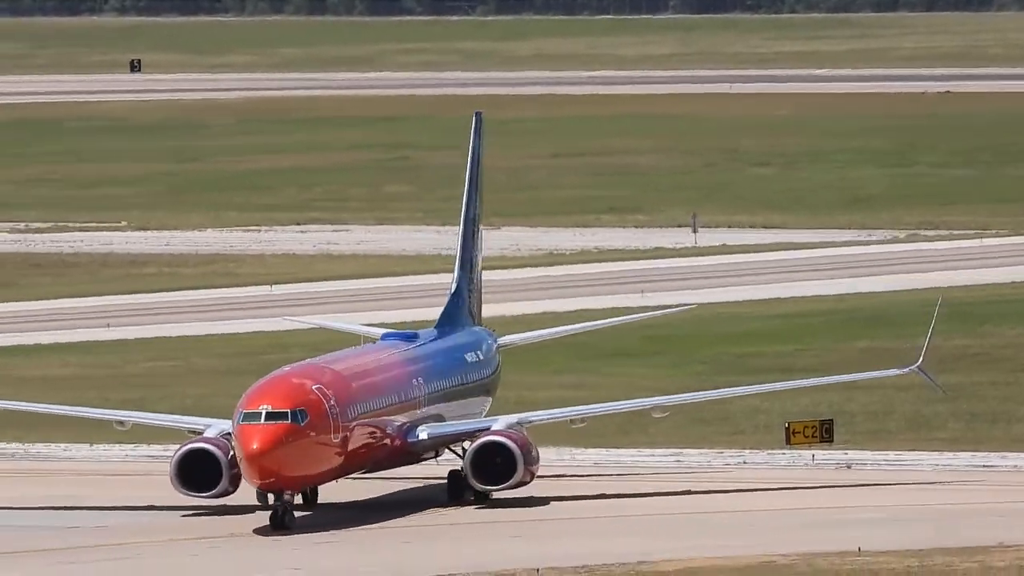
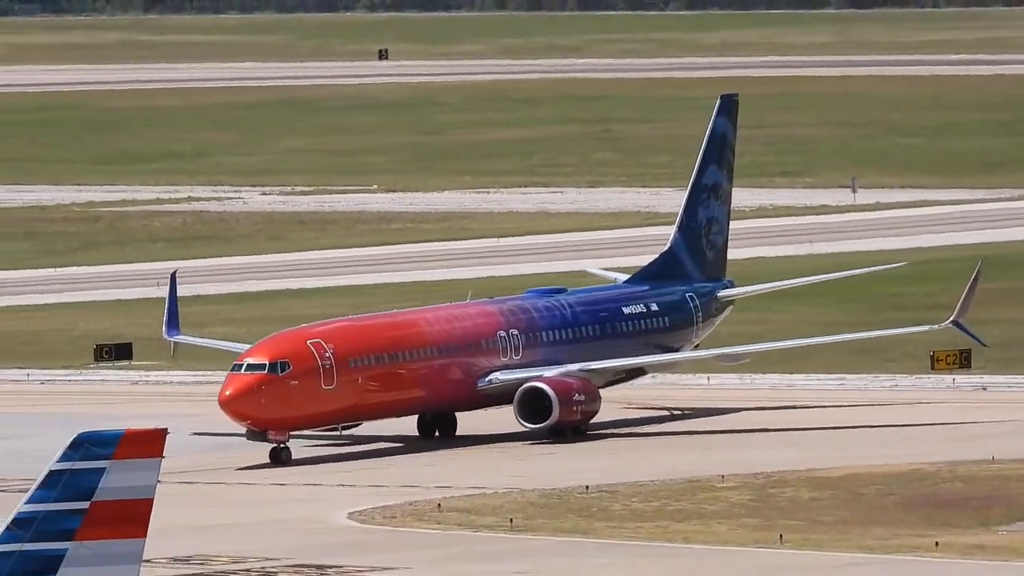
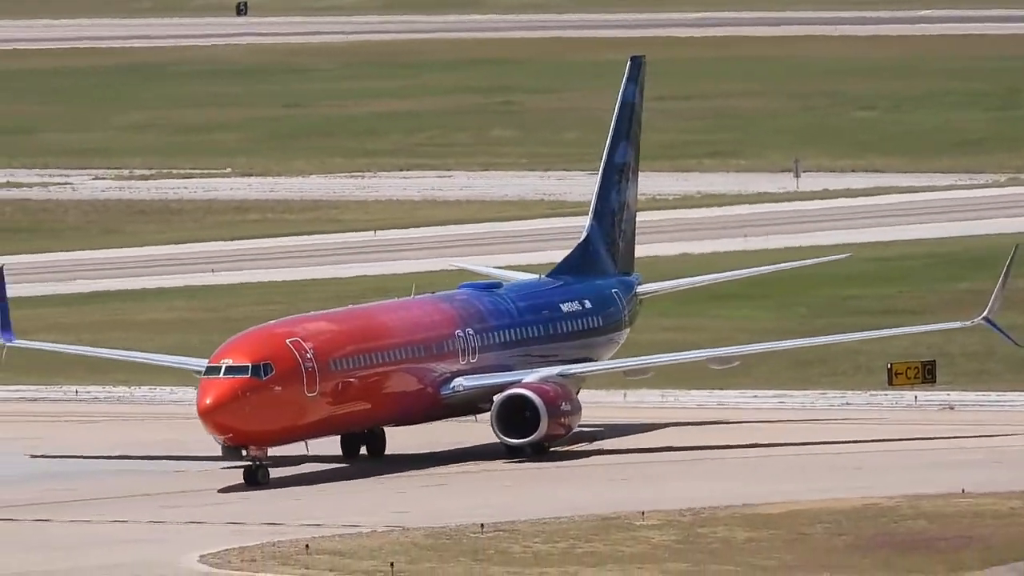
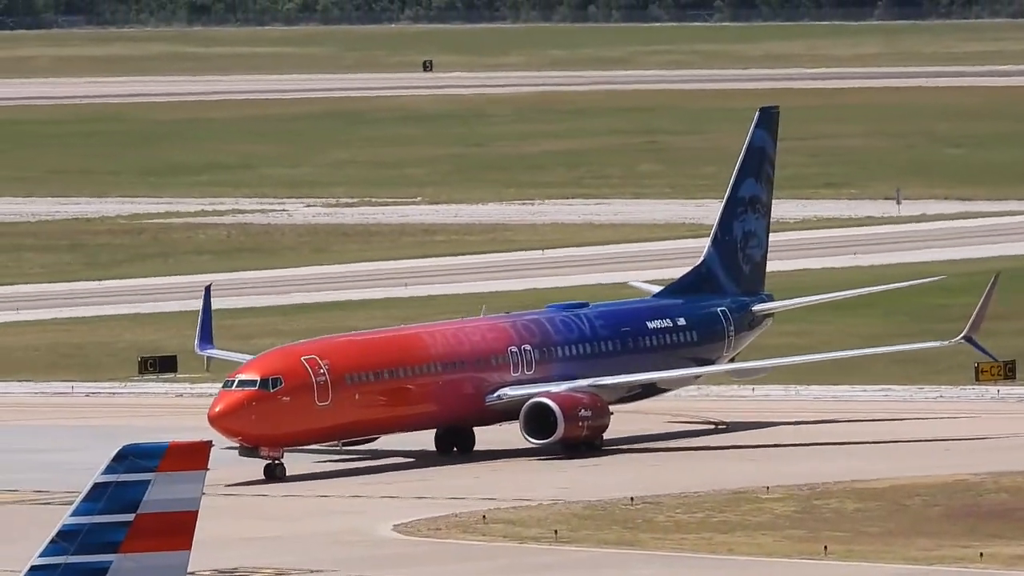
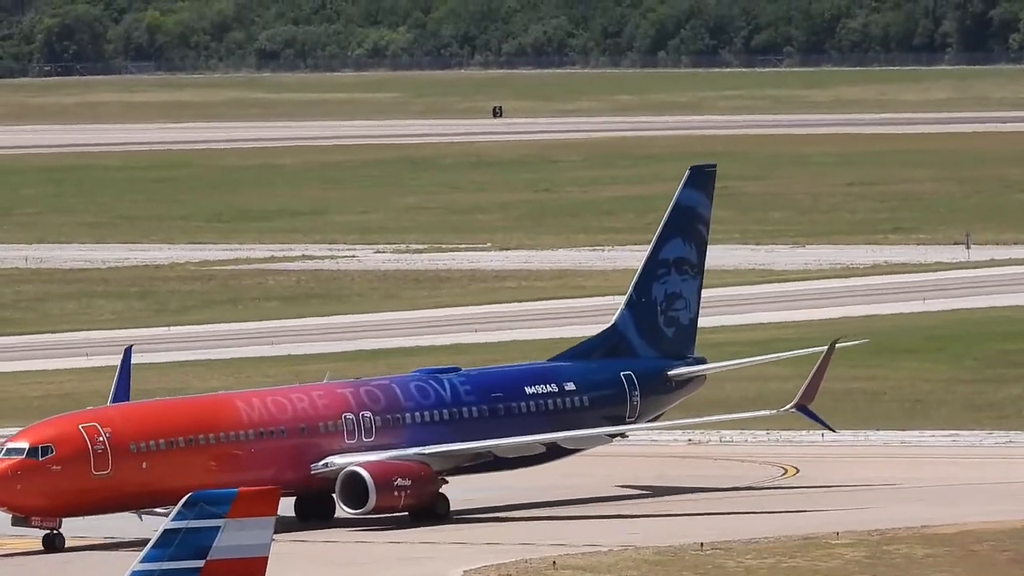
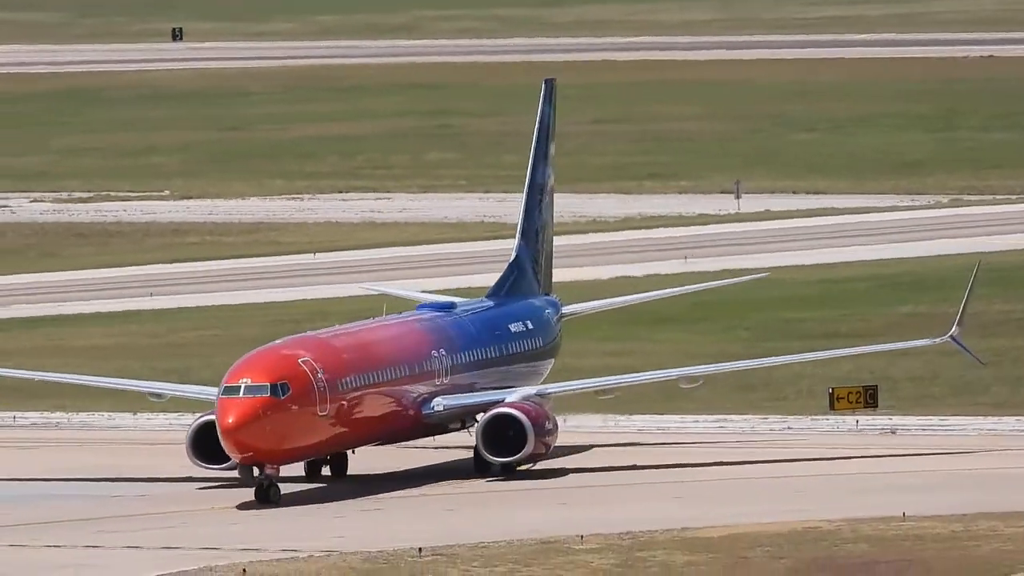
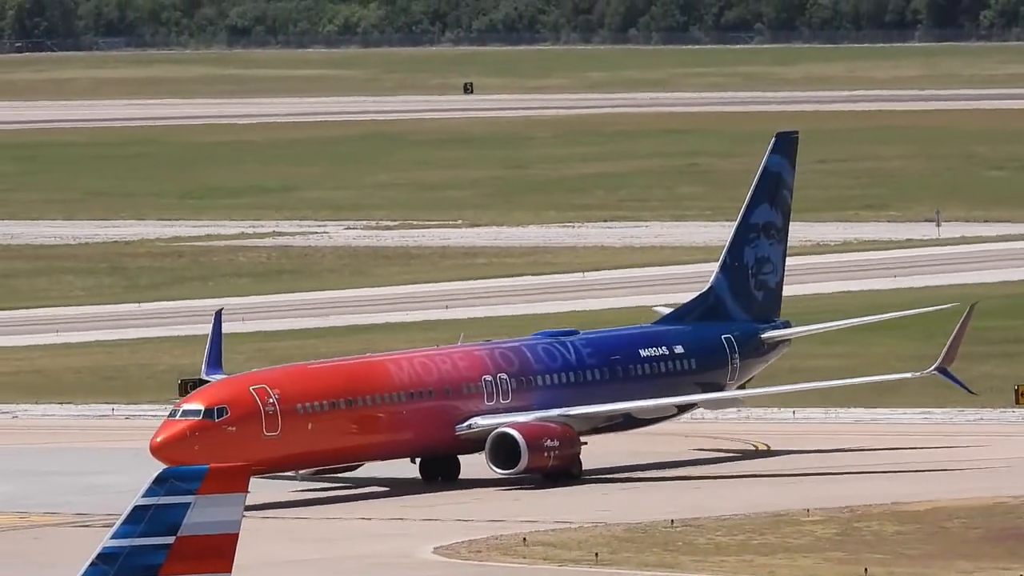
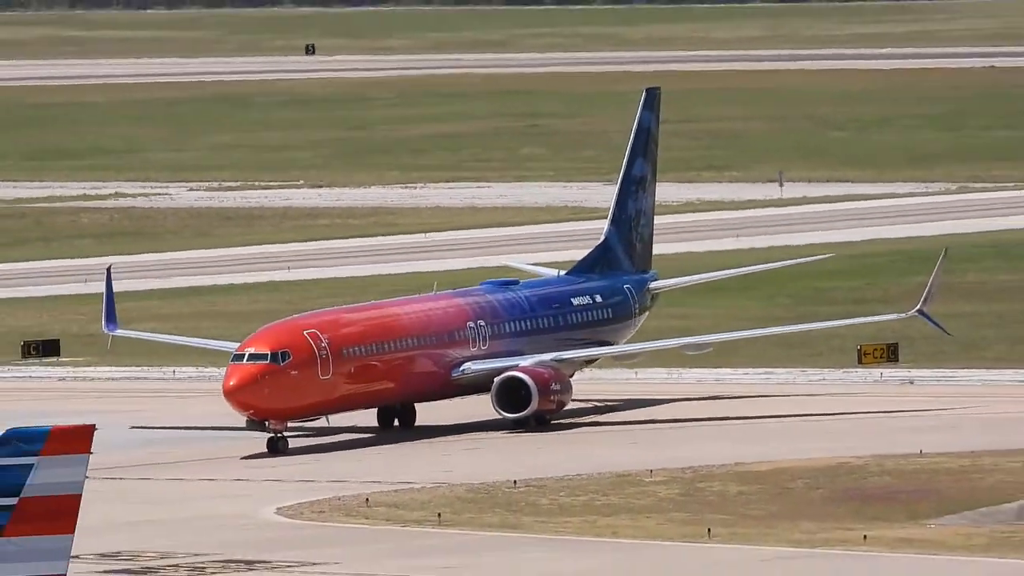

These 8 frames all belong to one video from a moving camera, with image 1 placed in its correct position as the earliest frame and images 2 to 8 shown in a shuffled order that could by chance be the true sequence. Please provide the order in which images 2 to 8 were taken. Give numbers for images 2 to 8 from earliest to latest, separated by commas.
6, 3, 8, 2, 4, 7, 5
